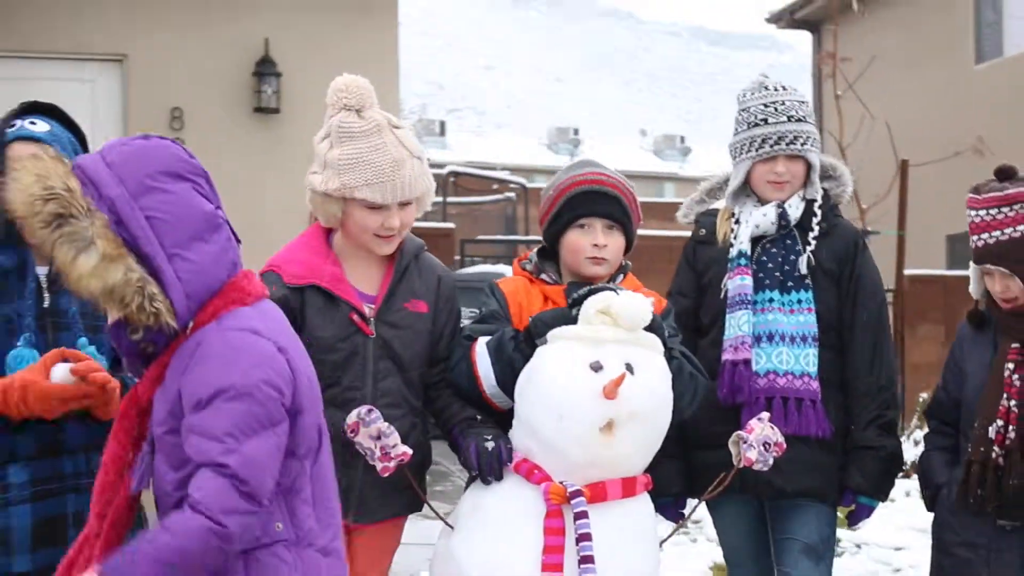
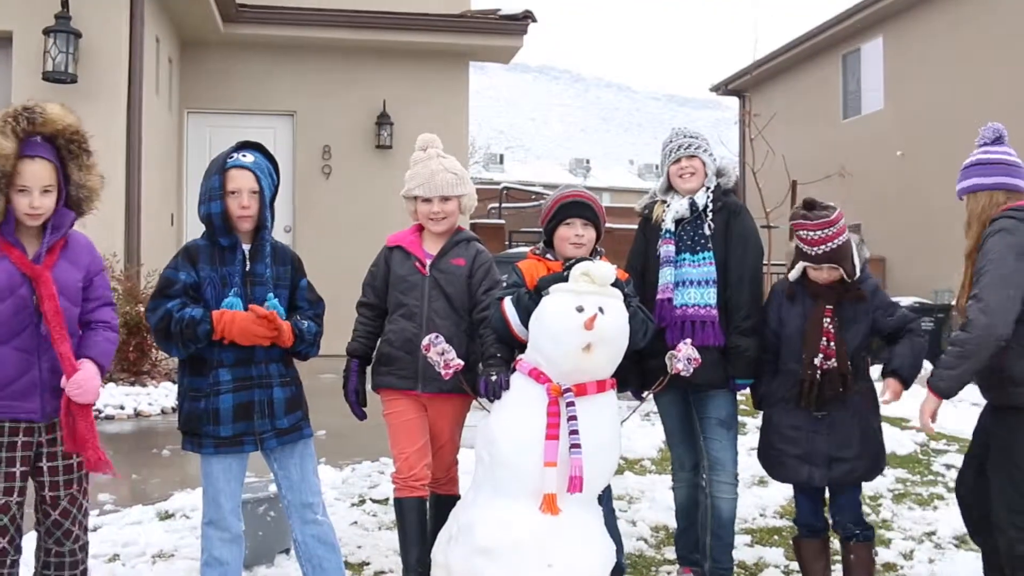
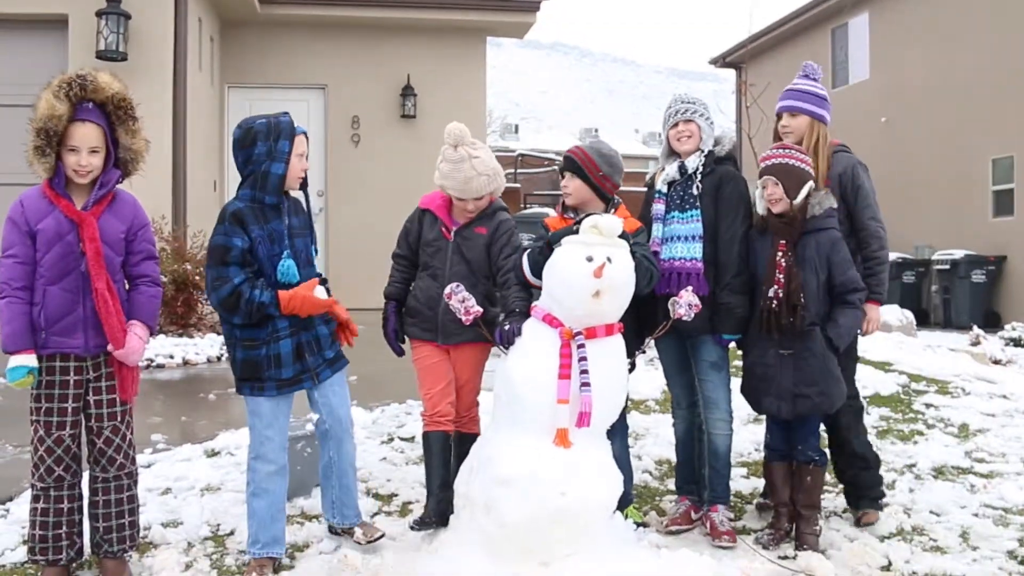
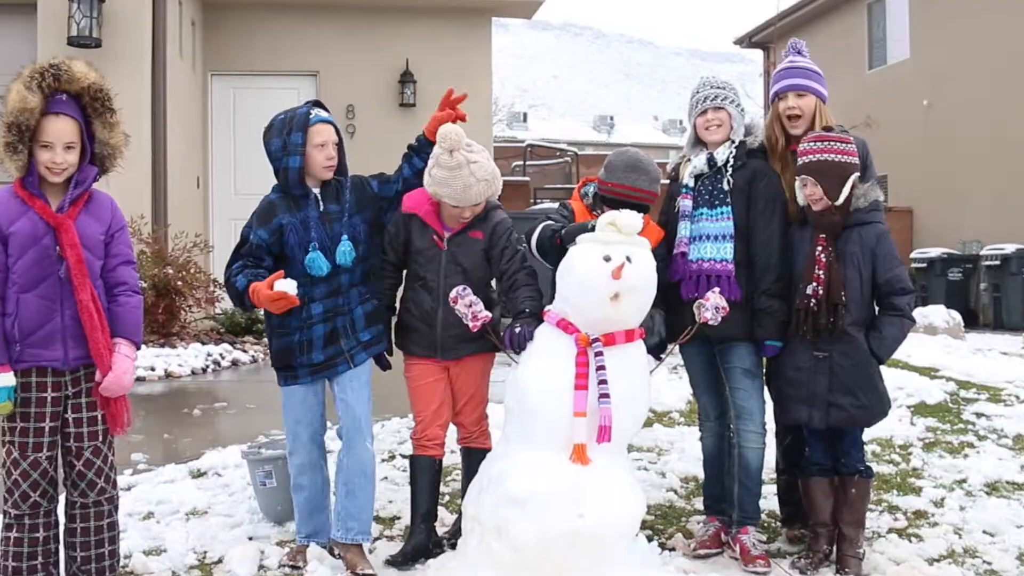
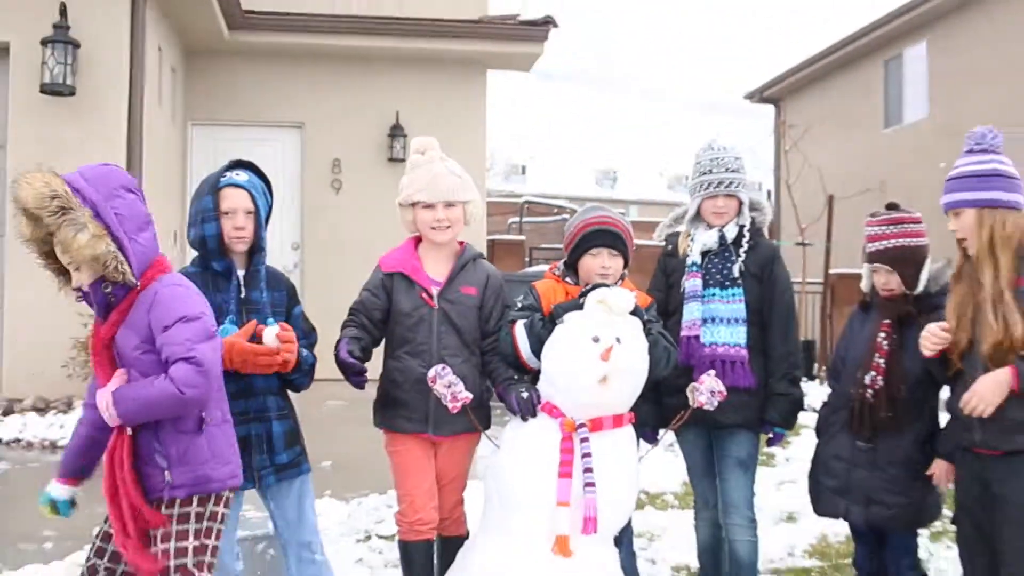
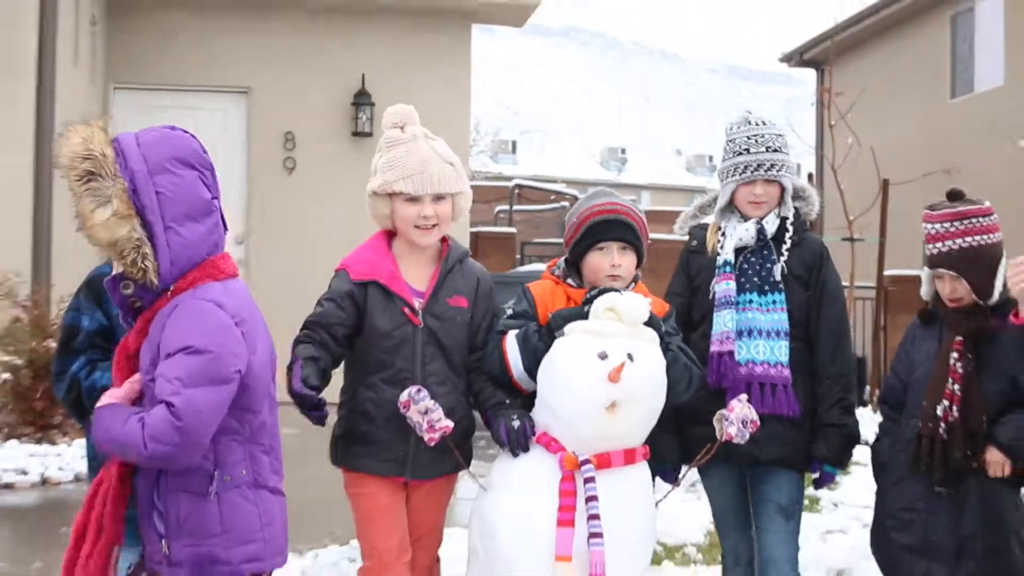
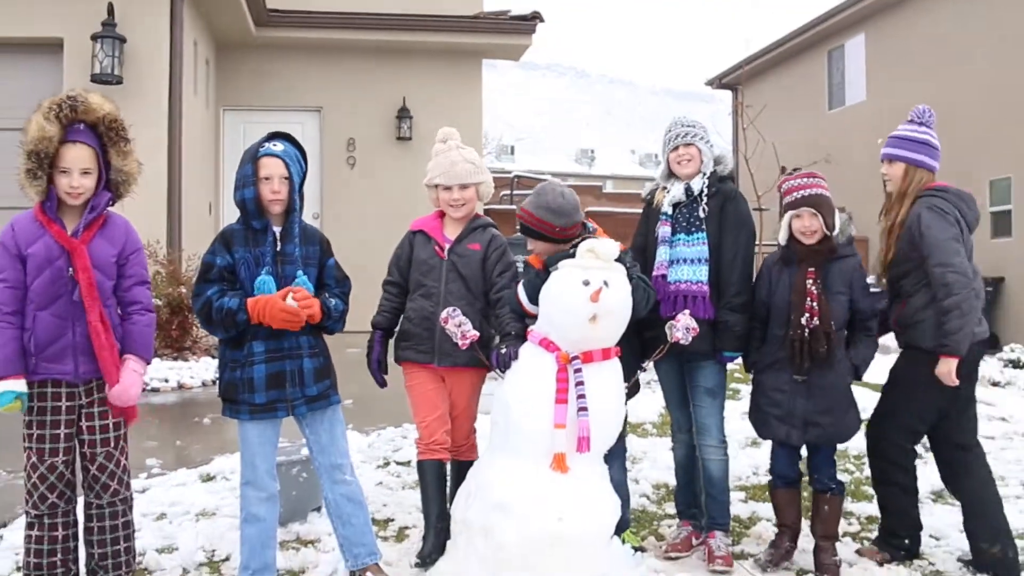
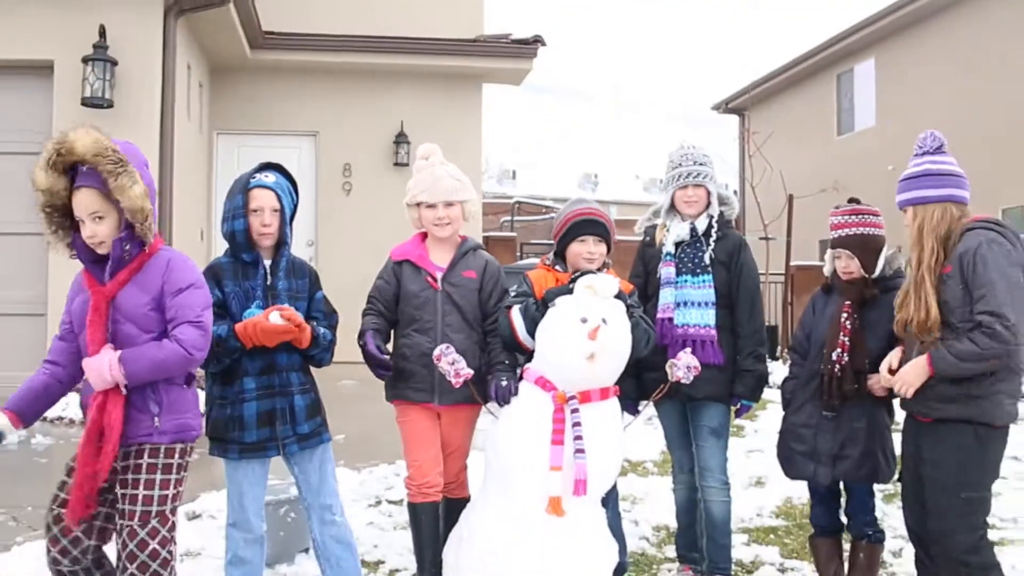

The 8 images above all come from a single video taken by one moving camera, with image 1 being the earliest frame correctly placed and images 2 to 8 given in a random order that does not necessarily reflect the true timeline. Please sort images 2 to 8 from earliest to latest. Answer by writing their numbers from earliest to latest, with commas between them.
6, 5, 8, 2, 7, 3, 4
